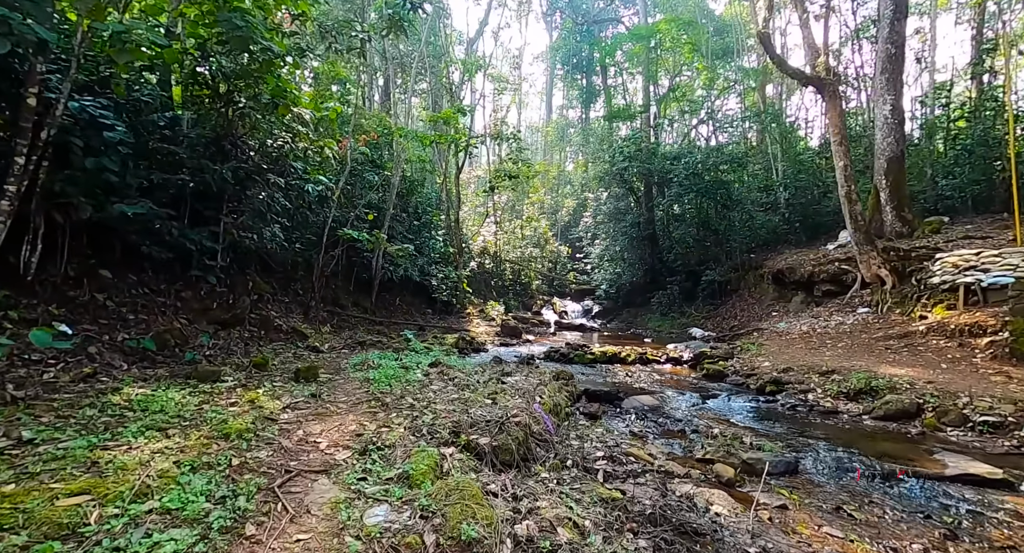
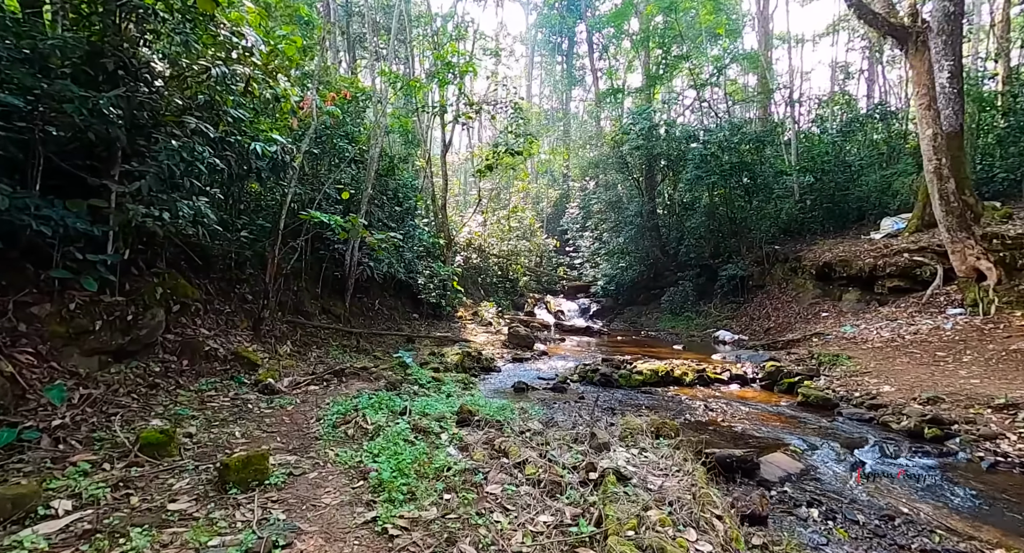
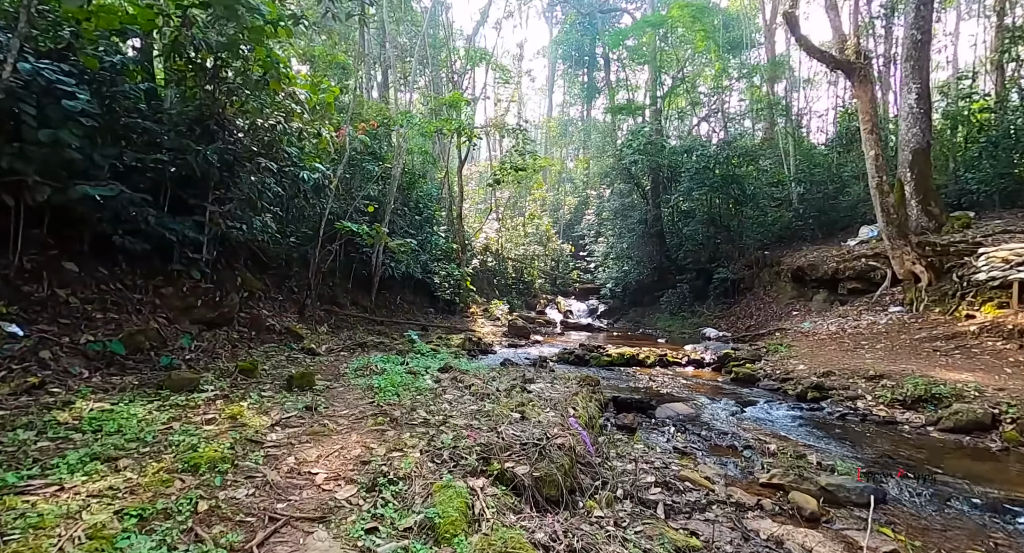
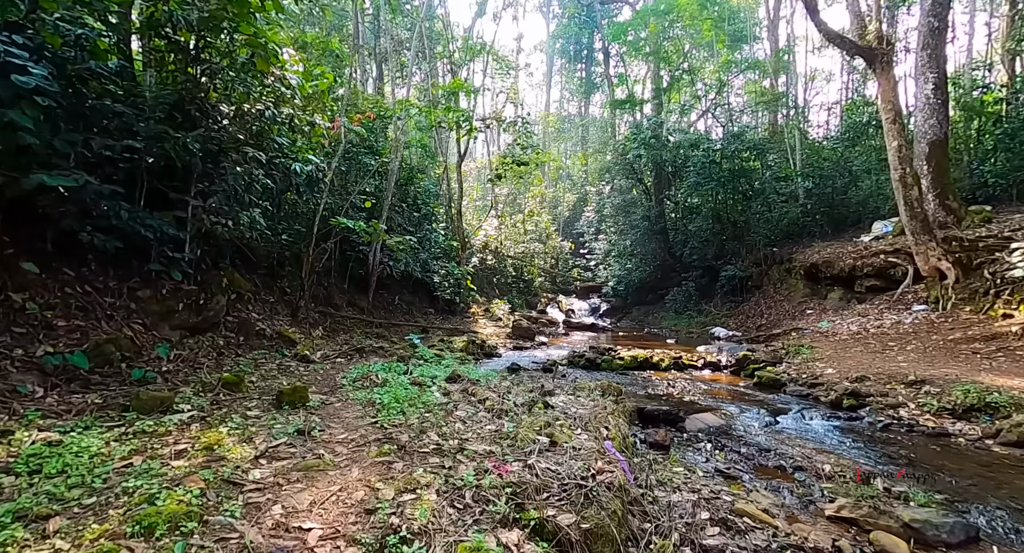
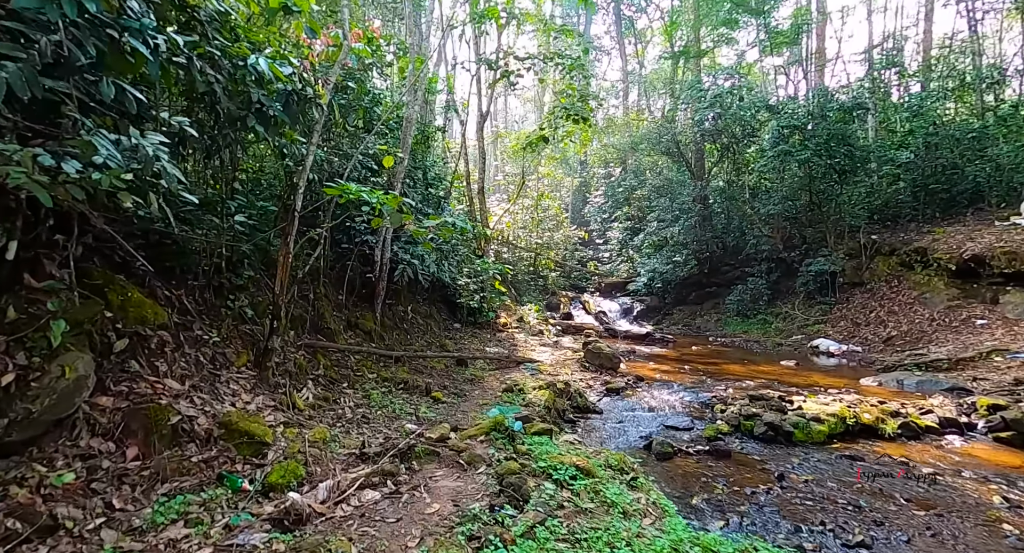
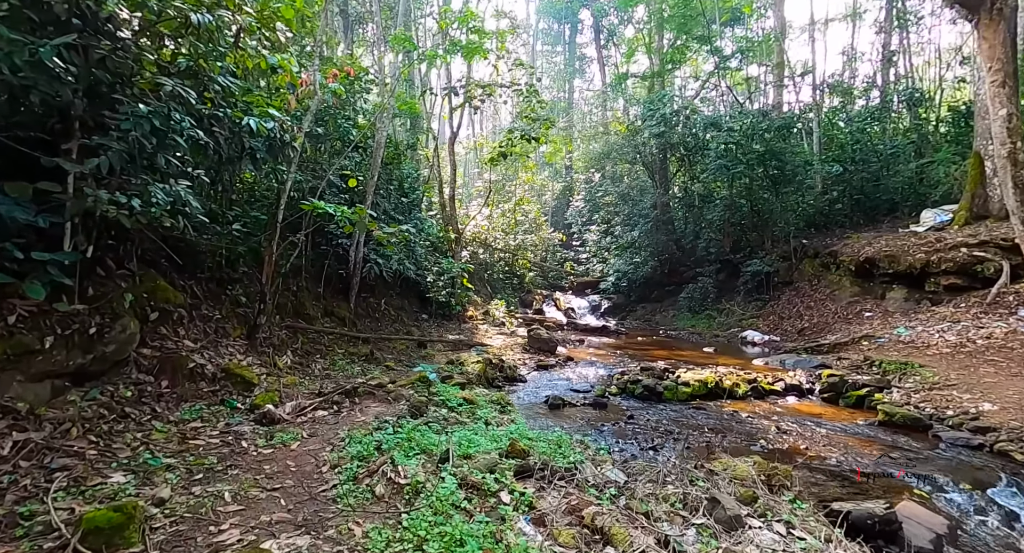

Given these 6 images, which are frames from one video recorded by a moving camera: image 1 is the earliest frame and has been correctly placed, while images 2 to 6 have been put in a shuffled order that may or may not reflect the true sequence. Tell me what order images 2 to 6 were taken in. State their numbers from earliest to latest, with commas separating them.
3, 4, 2, 6, 5
